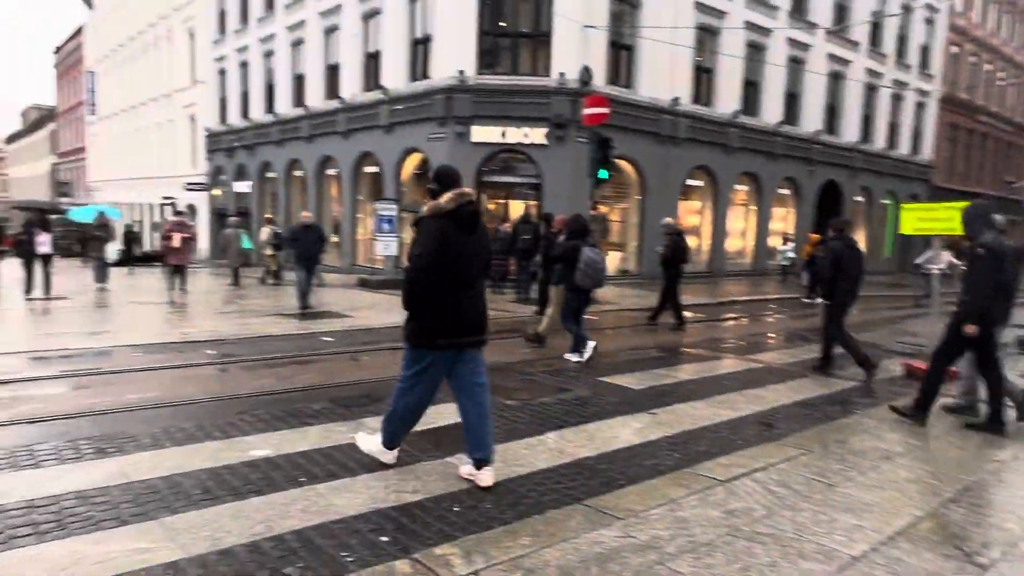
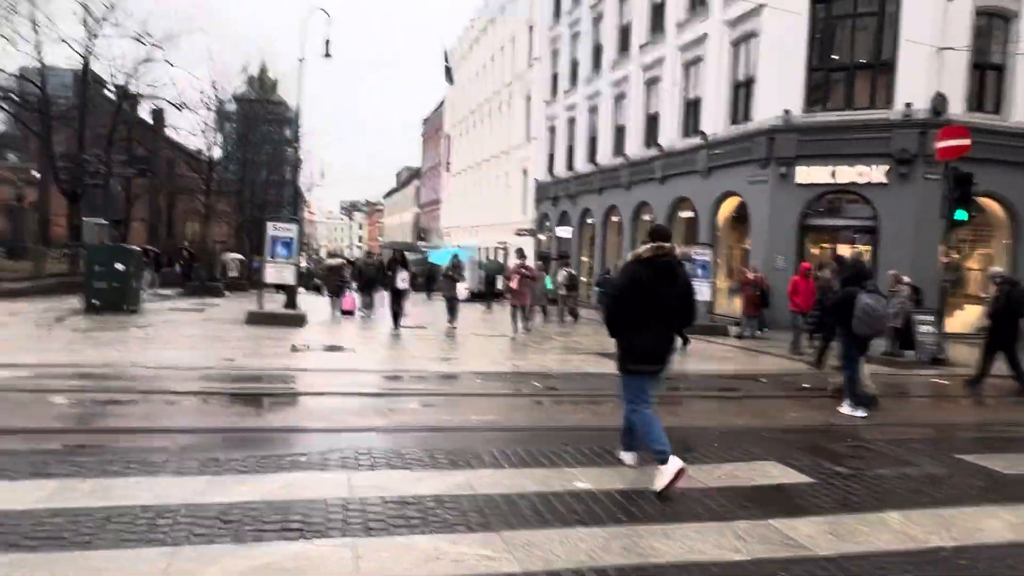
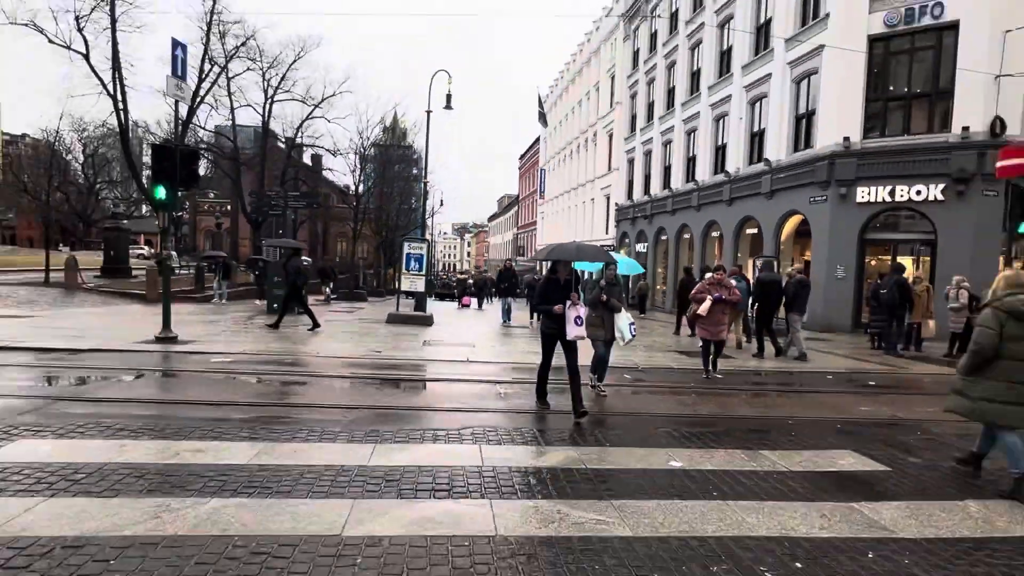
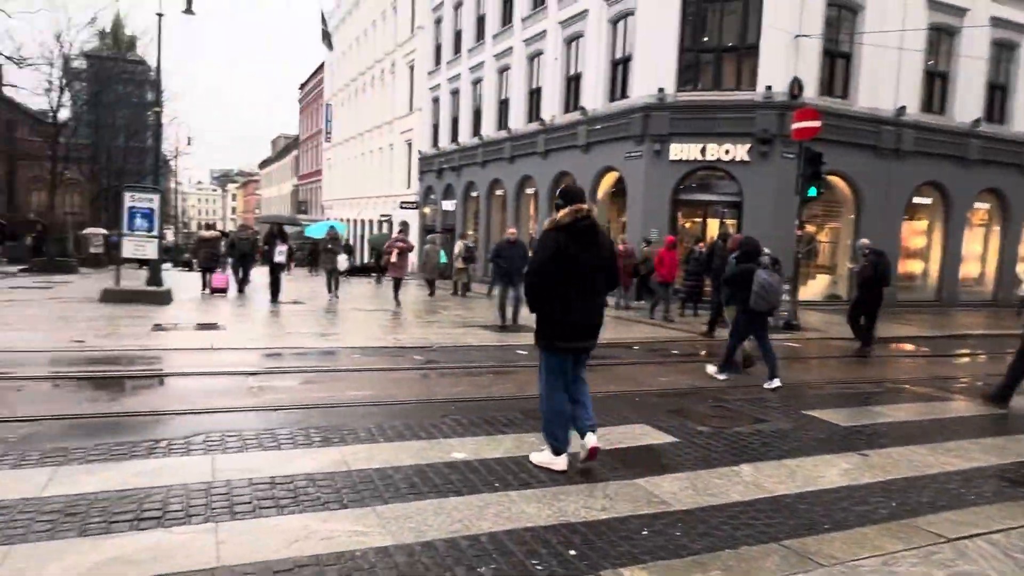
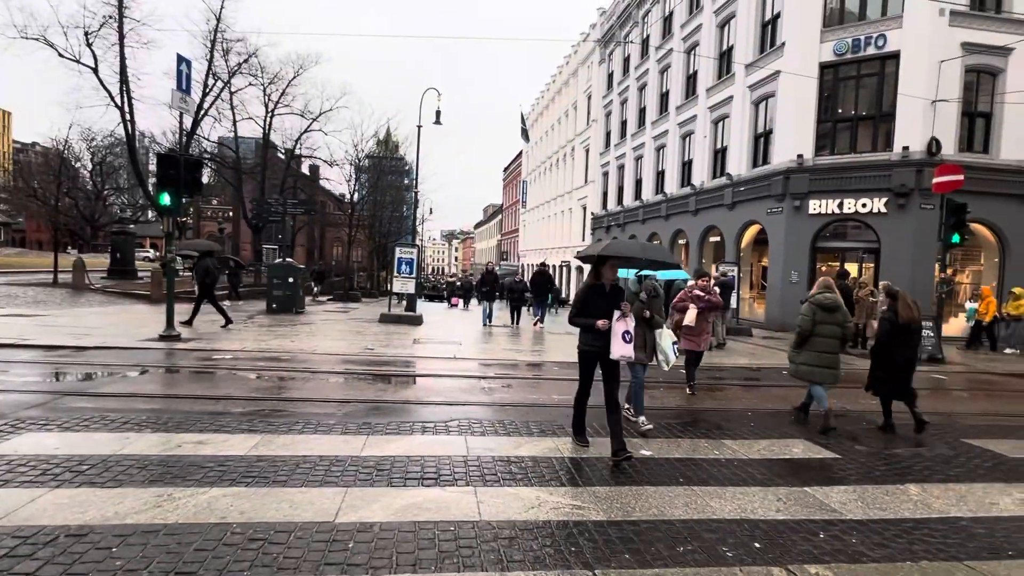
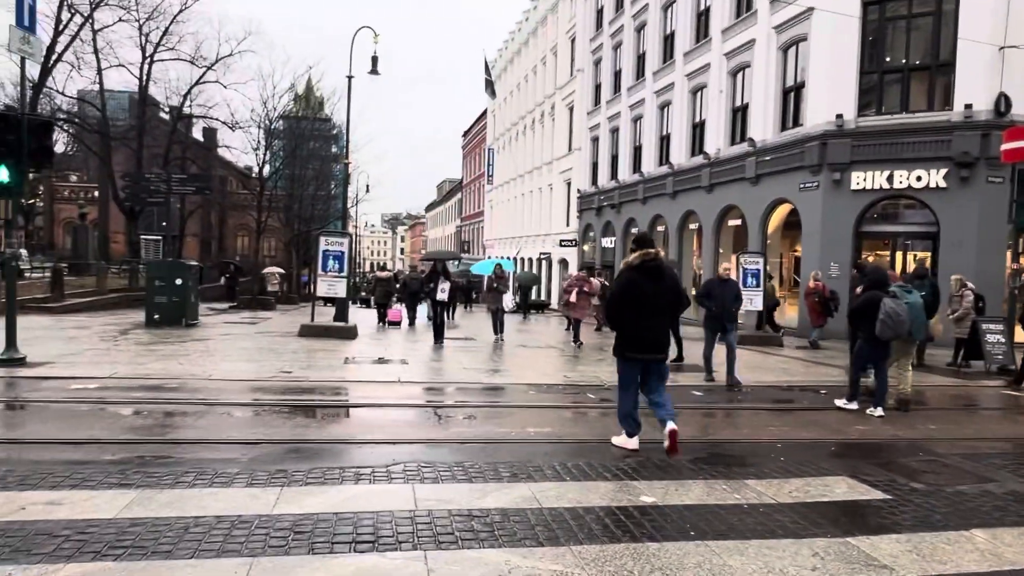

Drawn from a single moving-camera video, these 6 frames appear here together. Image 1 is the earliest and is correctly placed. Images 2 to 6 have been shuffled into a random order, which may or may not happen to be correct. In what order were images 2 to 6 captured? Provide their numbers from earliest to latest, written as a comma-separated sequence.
4, 2, 6, 3, 5
